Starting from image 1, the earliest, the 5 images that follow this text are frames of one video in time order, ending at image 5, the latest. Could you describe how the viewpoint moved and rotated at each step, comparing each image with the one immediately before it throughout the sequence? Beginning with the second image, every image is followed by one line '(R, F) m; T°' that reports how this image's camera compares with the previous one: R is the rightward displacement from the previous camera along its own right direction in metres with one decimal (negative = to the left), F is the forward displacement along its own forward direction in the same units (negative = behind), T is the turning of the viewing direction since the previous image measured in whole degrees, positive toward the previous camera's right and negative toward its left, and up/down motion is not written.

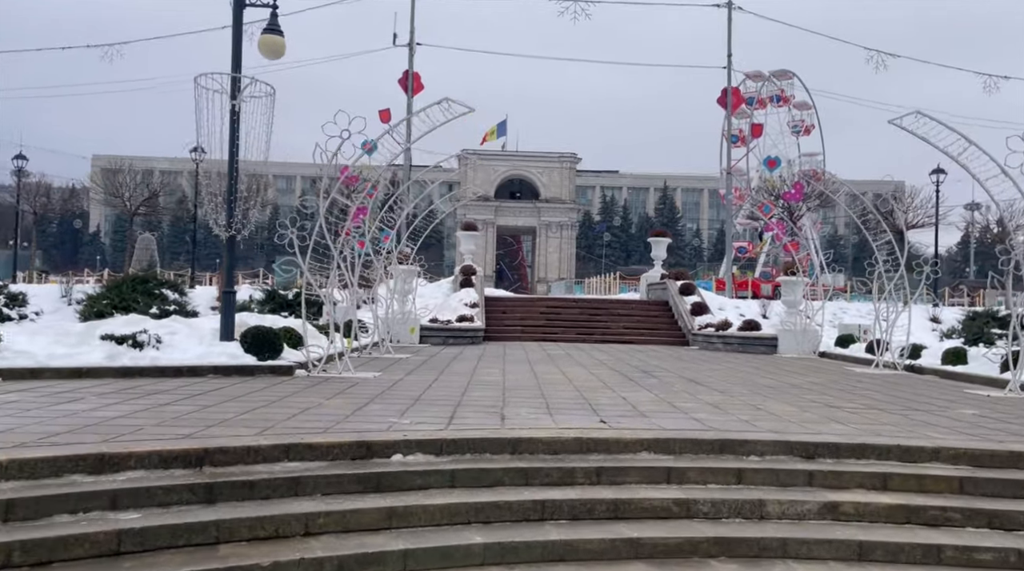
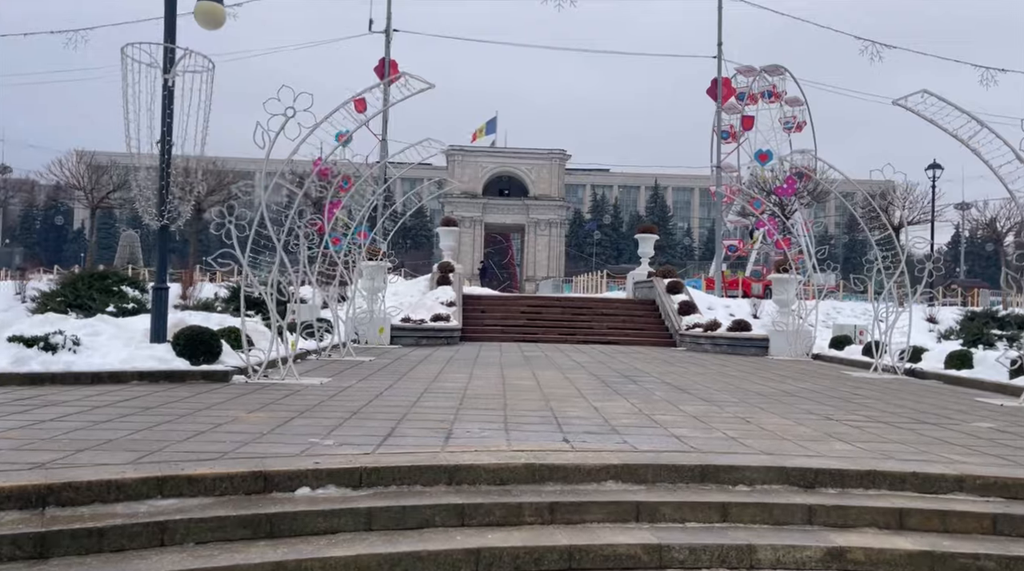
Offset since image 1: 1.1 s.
(+0.3, +1.1) m; +1°
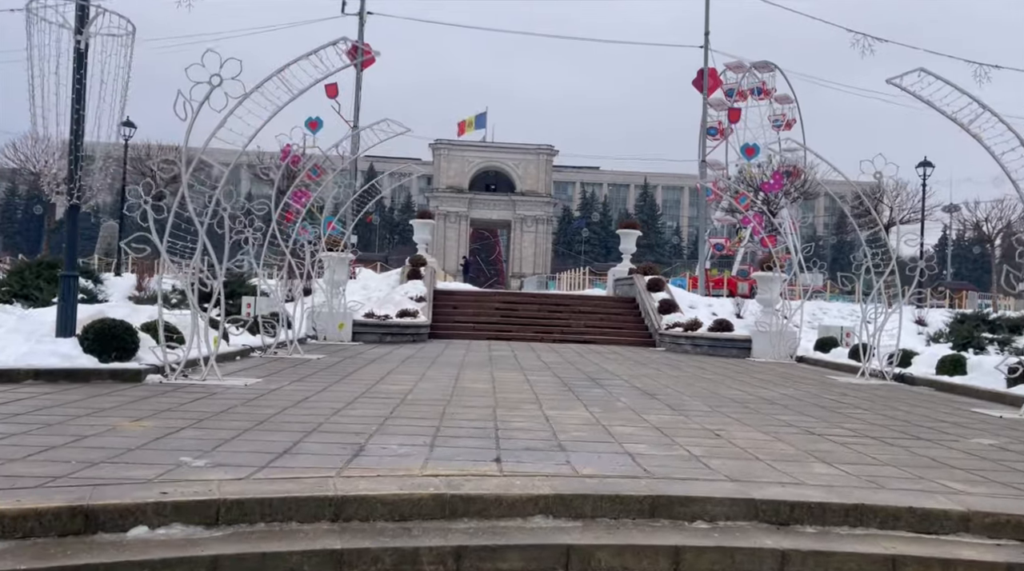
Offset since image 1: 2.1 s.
(+0.4, +1.0) m; +1°
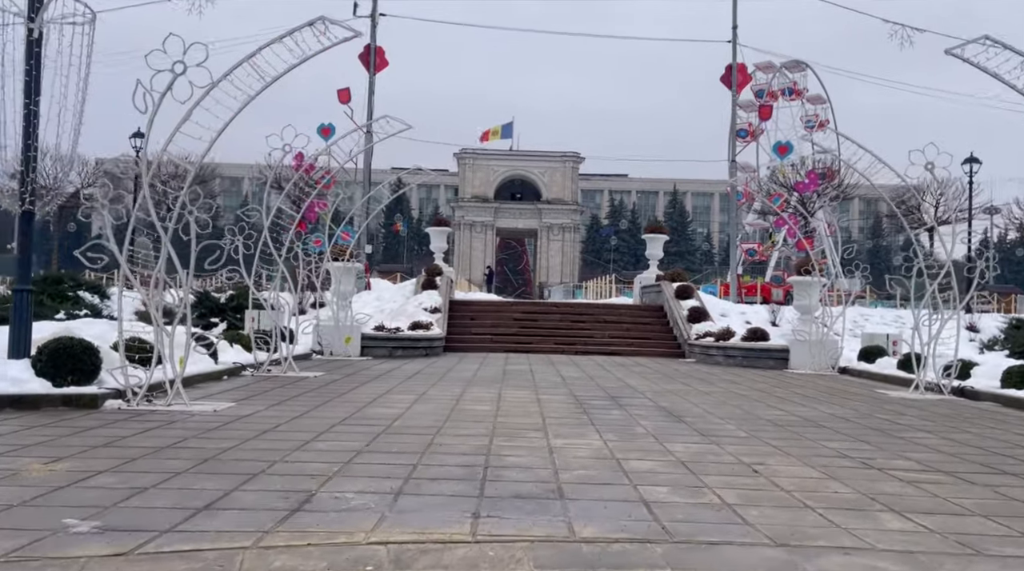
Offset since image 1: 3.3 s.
(+0.2, +1.1) m; -2°
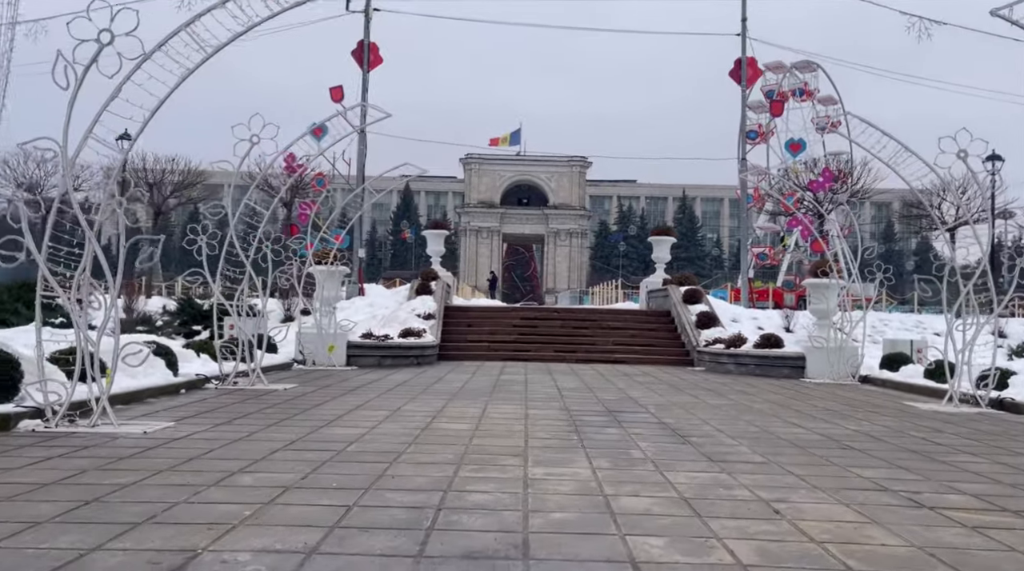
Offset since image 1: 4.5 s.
(+0.2, +1.1) m; -1°
